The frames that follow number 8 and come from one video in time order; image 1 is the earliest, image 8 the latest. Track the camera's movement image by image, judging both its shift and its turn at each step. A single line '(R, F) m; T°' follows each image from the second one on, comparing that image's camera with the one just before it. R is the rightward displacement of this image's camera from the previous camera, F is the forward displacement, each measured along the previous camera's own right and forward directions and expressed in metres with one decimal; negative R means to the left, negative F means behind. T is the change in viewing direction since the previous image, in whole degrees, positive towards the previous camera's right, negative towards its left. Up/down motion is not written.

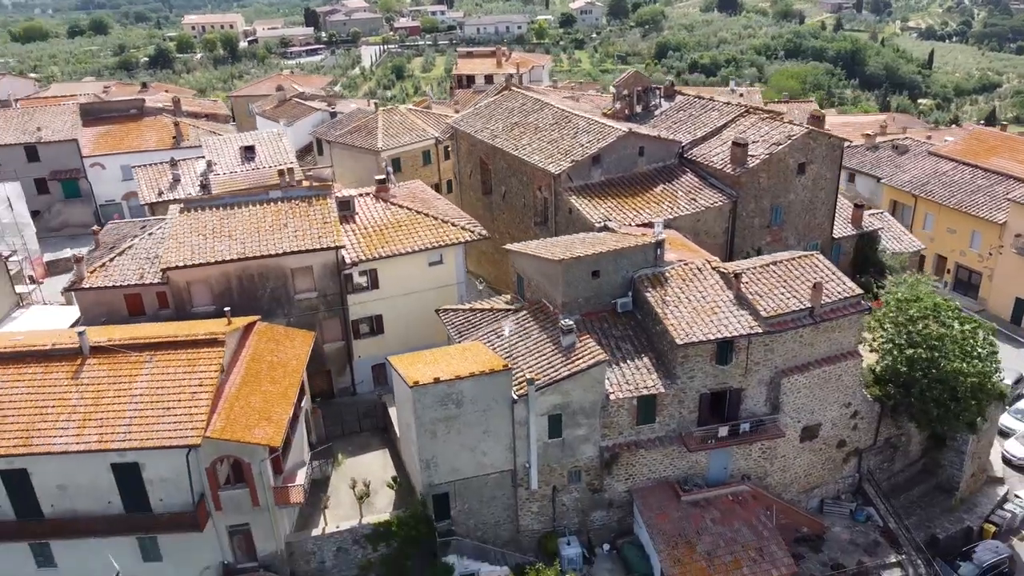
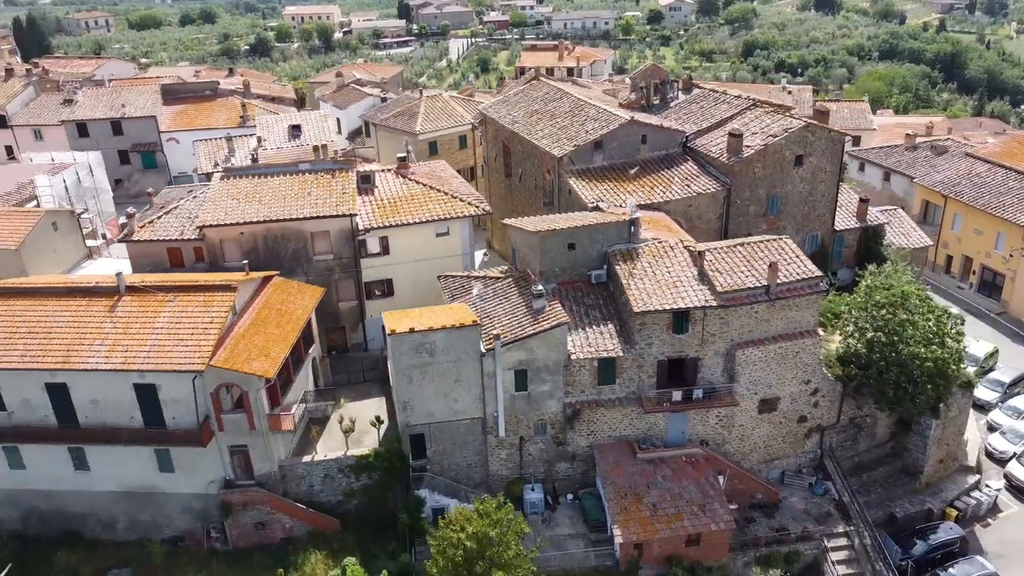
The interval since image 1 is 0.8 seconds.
(+3.7, -2.5) m; -6°
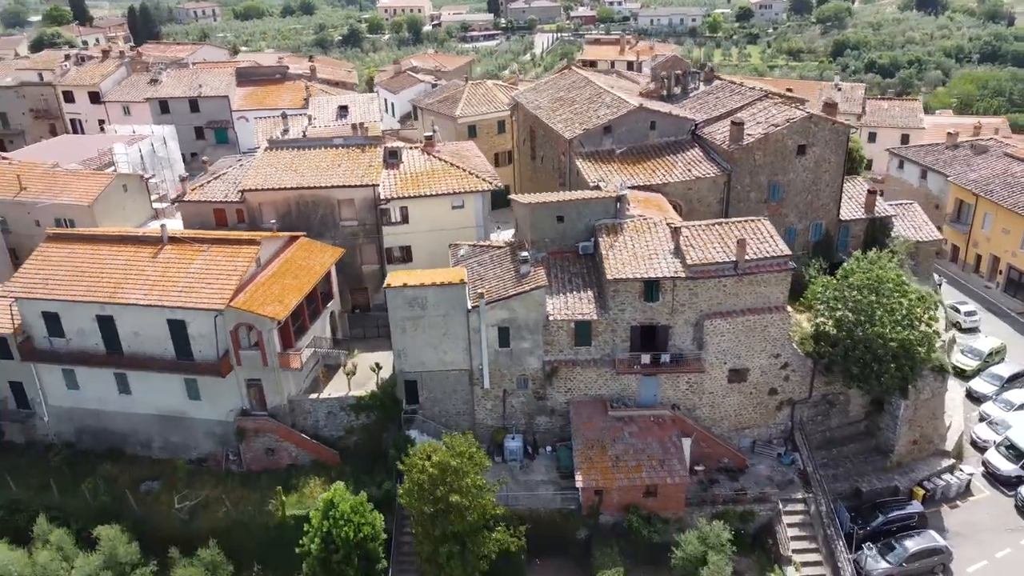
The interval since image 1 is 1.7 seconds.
(+3.6, -2.5) m; -6°
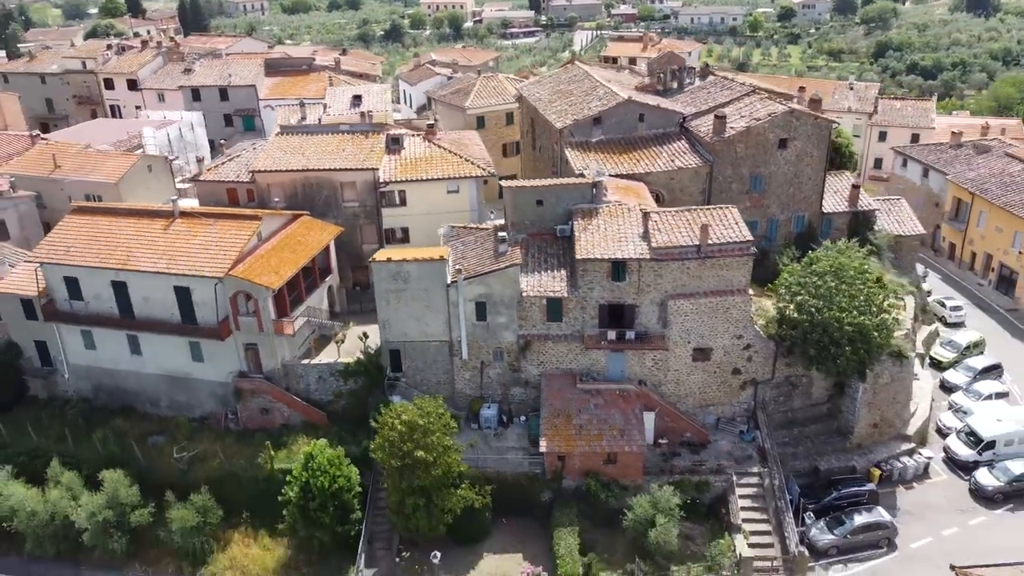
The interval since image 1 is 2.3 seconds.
(+2.5, -1.9) m; -3°
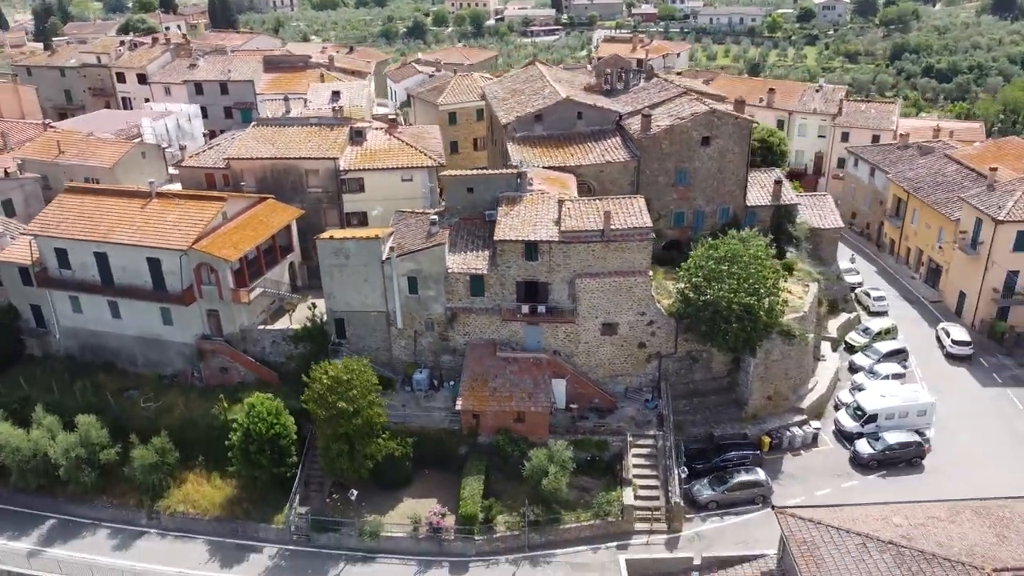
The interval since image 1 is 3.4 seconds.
(+4.5, -3.7) m; -2°
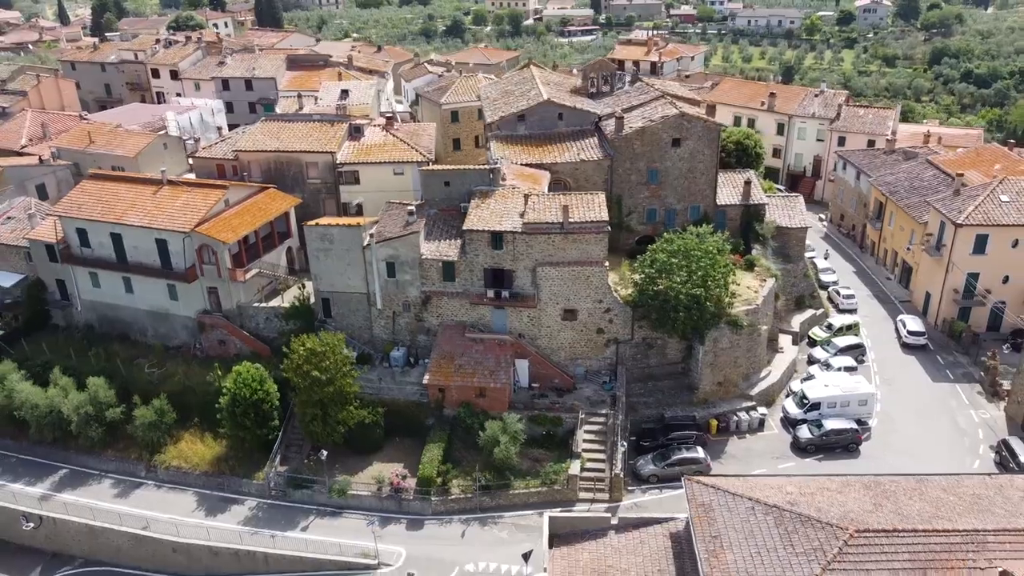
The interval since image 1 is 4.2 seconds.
(+3.5, -2.9) m; -3°
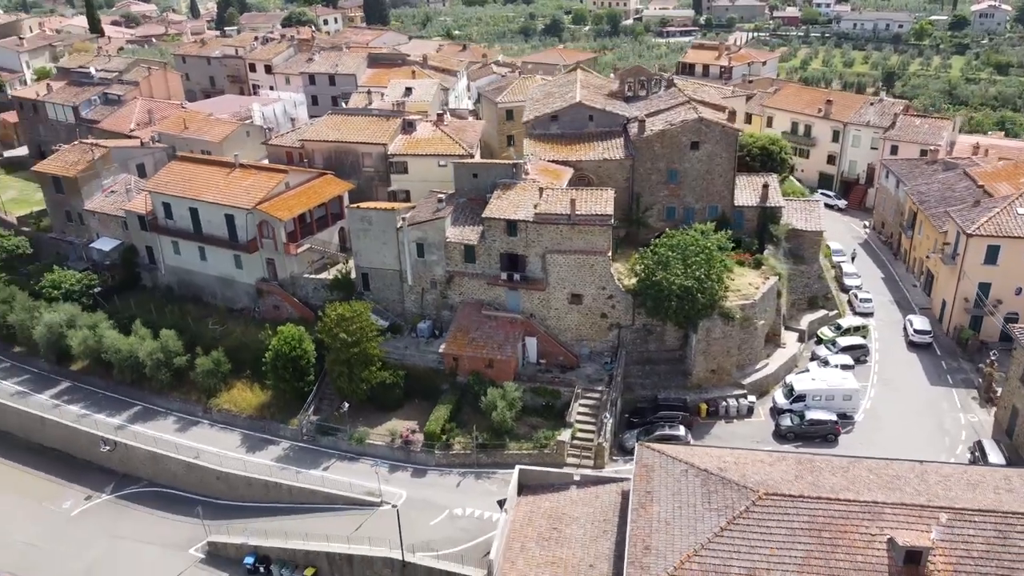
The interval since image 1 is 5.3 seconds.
(+4.6, -3.8) m; -7°
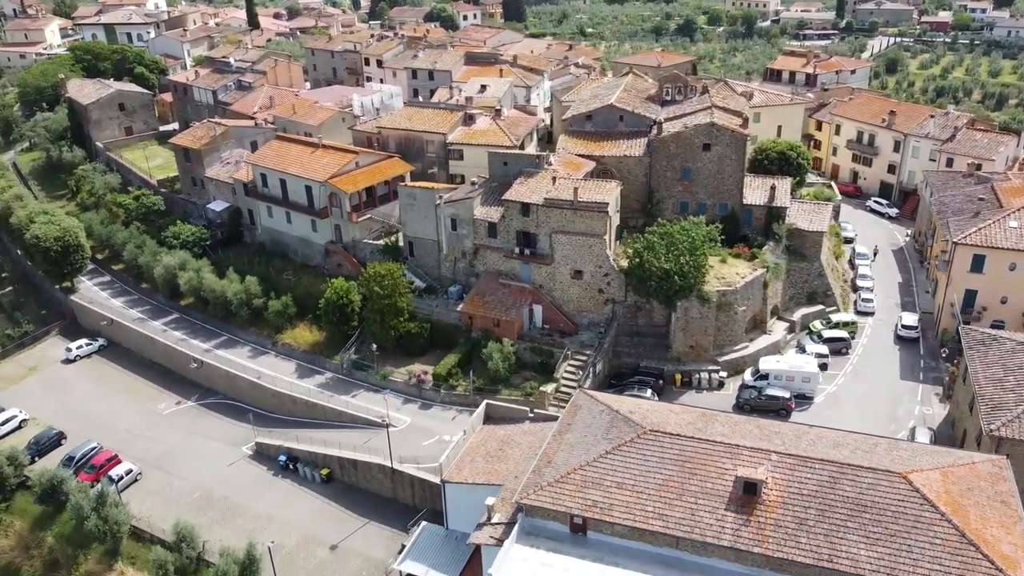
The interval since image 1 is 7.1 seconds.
(+7.8, -6.4) m; -10°
